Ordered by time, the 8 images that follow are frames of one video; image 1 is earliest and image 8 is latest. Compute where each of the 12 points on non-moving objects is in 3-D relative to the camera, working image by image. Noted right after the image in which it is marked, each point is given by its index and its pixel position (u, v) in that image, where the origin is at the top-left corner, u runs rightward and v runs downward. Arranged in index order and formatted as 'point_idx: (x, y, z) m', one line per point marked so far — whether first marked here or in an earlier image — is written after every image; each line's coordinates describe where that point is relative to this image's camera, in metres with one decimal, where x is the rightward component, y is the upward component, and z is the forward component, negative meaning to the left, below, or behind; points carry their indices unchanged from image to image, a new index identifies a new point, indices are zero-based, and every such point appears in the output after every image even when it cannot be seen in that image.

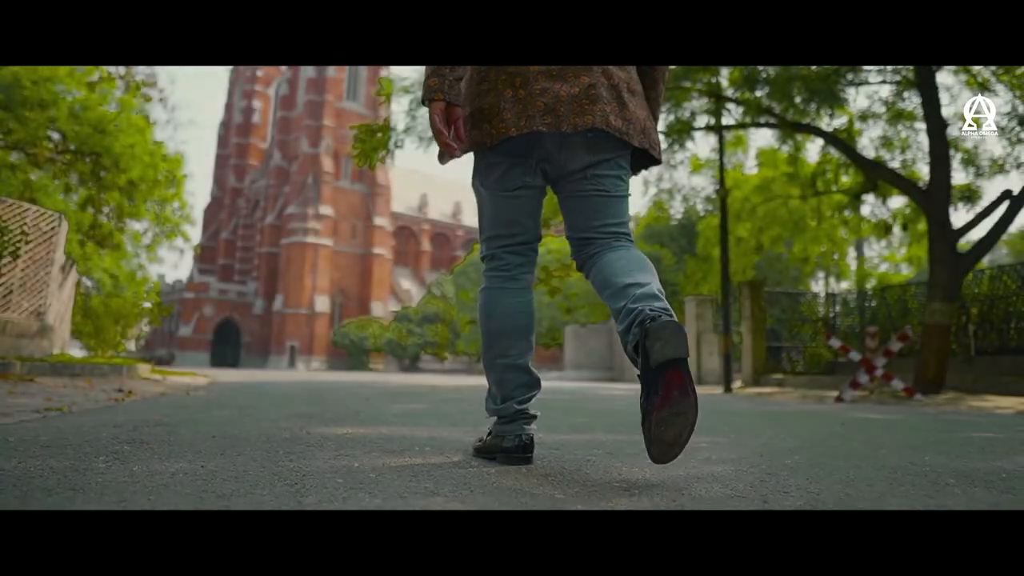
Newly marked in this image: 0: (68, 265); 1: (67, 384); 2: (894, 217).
0: (-6.8, +0.3, +12.1) m
1: (-3.3, -0.7, +5.8) m
2: (+5.2, +1.0, +10.8) m
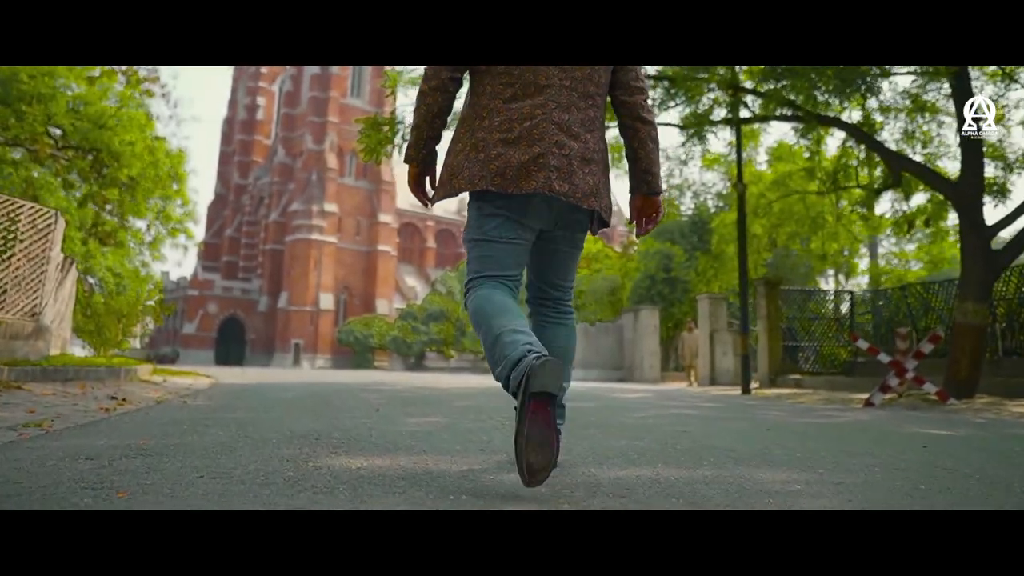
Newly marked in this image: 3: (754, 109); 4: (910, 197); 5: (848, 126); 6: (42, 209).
0: (-6.7, +0.4, +11.9) m
1: (-3.2, -0.7, +5.5) m
2: (+5.3, +1.0, +10.5) m
3: (+2.9, +2.2, +9.5) m
4: (+5.1, +1.2, +10.3) m
5: (+3.8, +1.9, +9.0) m
6: (-5.3, +0.9, +8.9) m
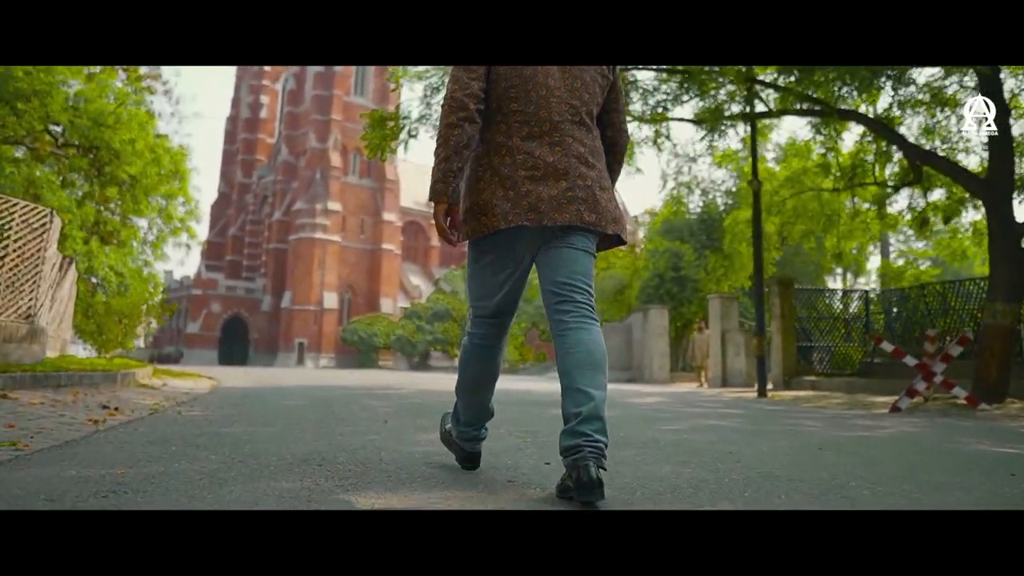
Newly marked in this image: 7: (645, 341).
0: (-6.6, +0.3, +11.7) m
1: (-3.1, -0.7, +5.3) m
2: (+5.4, +1.0, +10.2) m
3: (+3.0, +2.2, +9.3) m
4: (+5.2, +1.2, +10.0) m
5: (+3.9, +1.9, +8.7) m
6: (-5.2, +0.9, +8.7) m
7: (+2.7, -1.1, +16.0) m
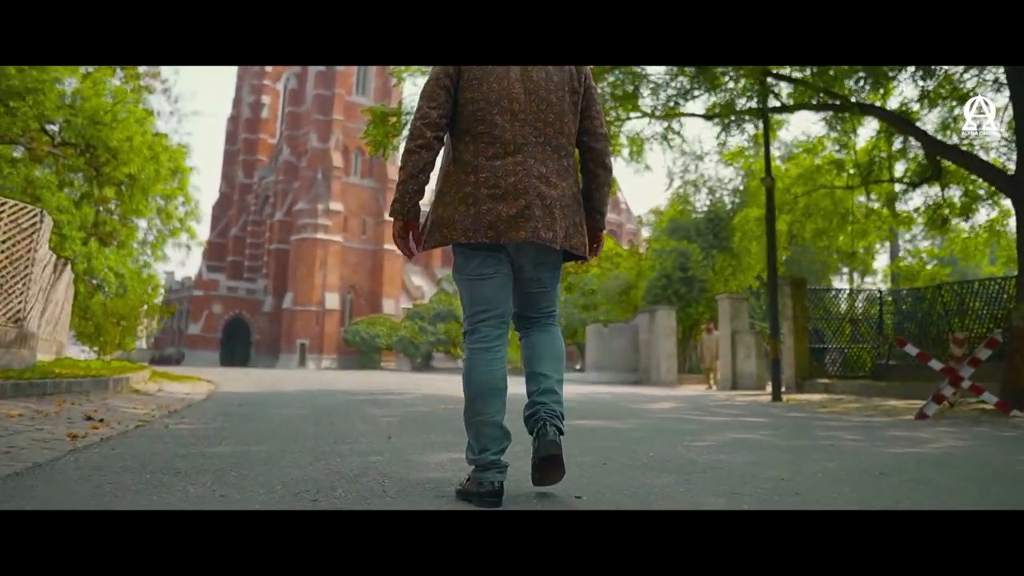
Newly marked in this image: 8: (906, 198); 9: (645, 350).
0: (-6.5, +0.3, +11.4) m
1: (-3.0, -0.8, +5.0) m
2: (+5.5, +1.0, +9.9) m
3: (+3.1, +2.2, +9.0) m
4: (+5.3, +1.2, +9.8) m
5: (+4.0, +1.9, +8.5) m
6: (-5.2, +0.9, +8.4) m
7: (+2.8, -1.1, +15.8) m
8: (+5.2, +1.2, +10.4) m
9: (+2.7, -1.3, +16.1) m
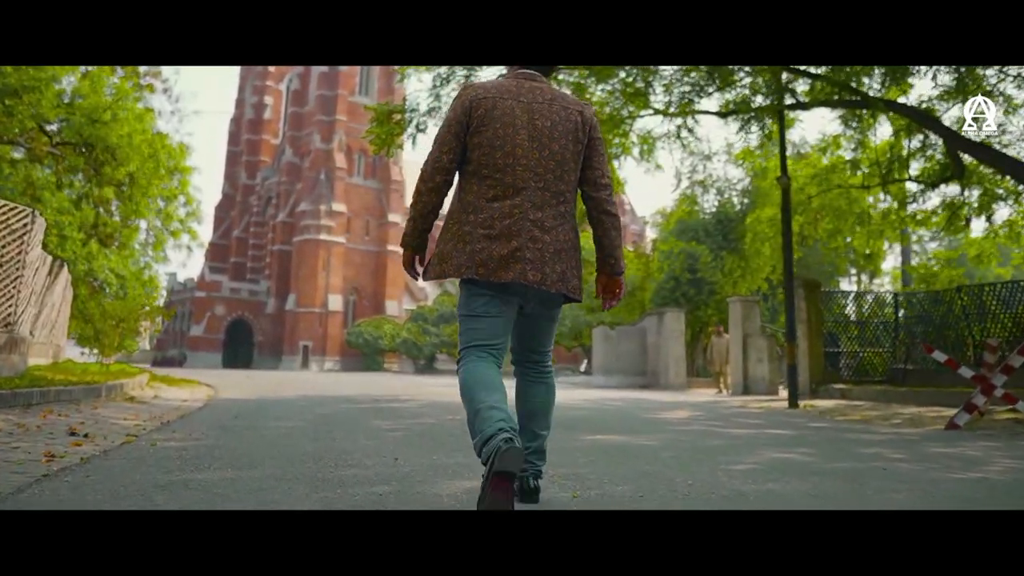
0: (-6.4, +0.3, +11.2) m
1: (-3.0, -0.8, +4.8) m
2: (+5.6, +1.0, +9.6) m
3: (+3.2, +2.1, +8.7) m
4: (+5.4, +1.2, +9.5) m
5: (+4.1, +1.8, +8.2) m
6: (-5.1, +0.8, +8.2) m
7: (+2.9, -1.1, +15.5) m
8: (+5.3, +1.2, +10.1) m
9: (+2.8, -1.3, +15.8) m
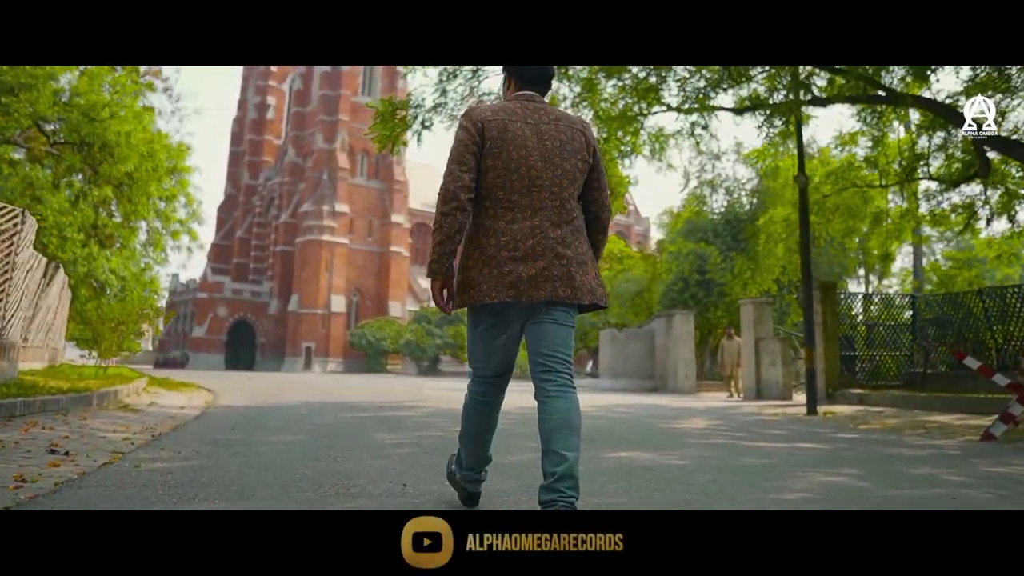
0: (-6.3, +0.3, +10.9) m
1: (-2.9, -0.8, +4.5) m
2: (+5.7, +1.0, +9.3) m
3: (+3.2, +2.1, +8.4) m
4: (+5.5, +1.2, +9.2) m
5: (+4.1, +1.8, +7.9) m
6: (-5.0, +0.8, +7.9) m
7: (+3.0, -1.2, +15.2) m
8: (+5.4, +1.1, +9.8) m
9: (+2.9, -1.3, +15.5) m
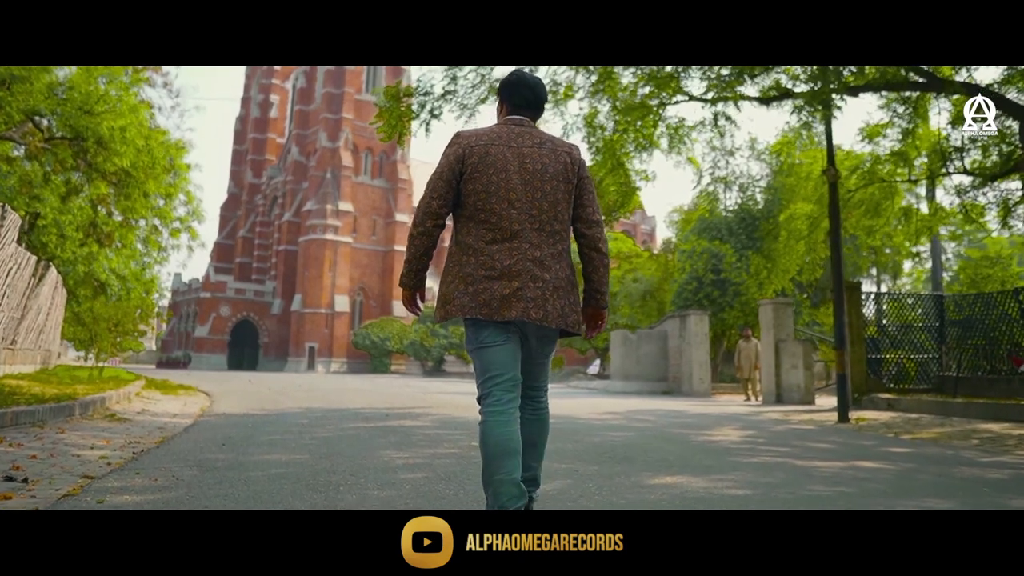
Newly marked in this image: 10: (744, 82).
0: (-6.2, +0.3, +10.5) m
1: (-2.8, -0.8, +4.1) m
2: (+5.8, +1.0, +8.8) m
3: (+3.4, +2.1, +8.0) m
4: (+5.6, +1.2, +8.7) m
5: (+4.3, +1.8, +7.4) m
6: (-4.9, +0.8, +7.5) m
7: (+3.2, -1.1, +14.7) m
8: (+5.5, +1.1, +9.4) m
9: (+3.1, -1.3, +15.0) m
10: (+2.2, +2.0, +7.9) m
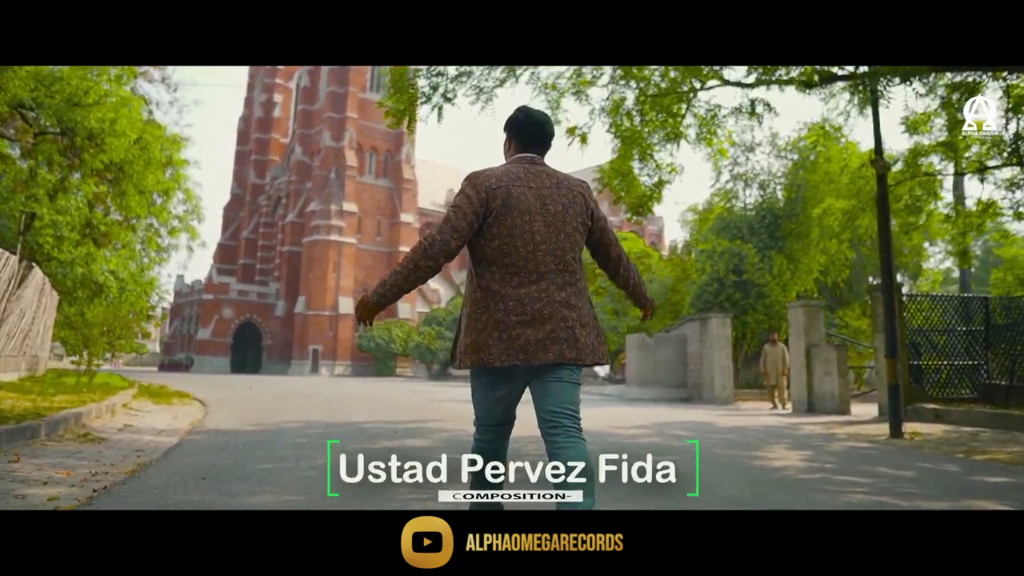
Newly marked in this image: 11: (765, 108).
0: (-6.0, +0.2, +9.9) m
1: (-2.6, -0.8, +3.4) m
2: (+6.0, +0.9, +8.2) m
3: (+3.5, +2.1, +7.3) m
4: (+5.8, +1.2, +8.0) m
5: (+4.4, +1.8, +6.7) m
6: (-4.7, +0.8, +6.9) m
7: (+3.4, -1.2, +14.0) m
8: (+5.7, +1.1, +8.7) m
9: (+3.3, -1.4, +14.4) m
10: (+2.4, +2.0, +7.3) m
11: (+2.4, +1.7, +7.7) m
